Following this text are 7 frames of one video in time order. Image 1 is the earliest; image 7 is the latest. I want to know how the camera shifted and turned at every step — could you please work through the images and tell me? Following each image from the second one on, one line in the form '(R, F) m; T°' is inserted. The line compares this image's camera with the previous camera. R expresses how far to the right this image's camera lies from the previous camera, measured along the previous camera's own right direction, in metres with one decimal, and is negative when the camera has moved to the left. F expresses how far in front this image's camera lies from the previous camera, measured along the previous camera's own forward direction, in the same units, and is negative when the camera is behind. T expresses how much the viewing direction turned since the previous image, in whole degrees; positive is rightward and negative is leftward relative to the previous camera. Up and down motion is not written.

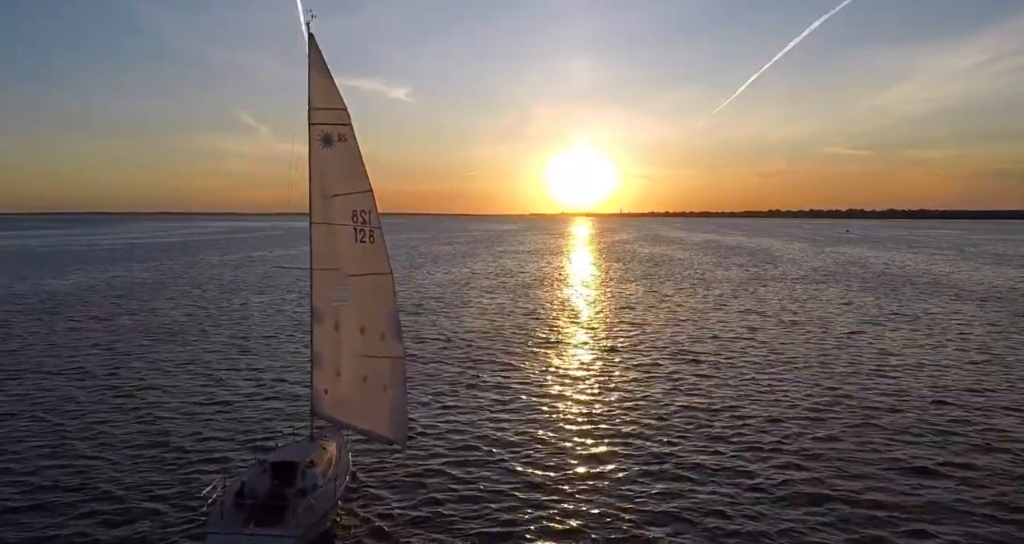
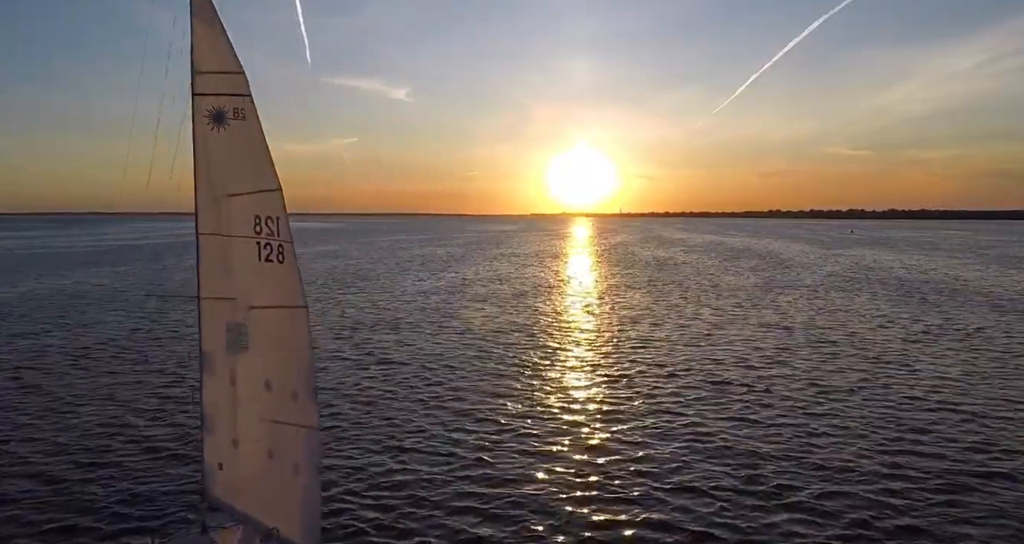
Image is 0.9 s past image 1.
(+0.4, +3.3) m; 0°
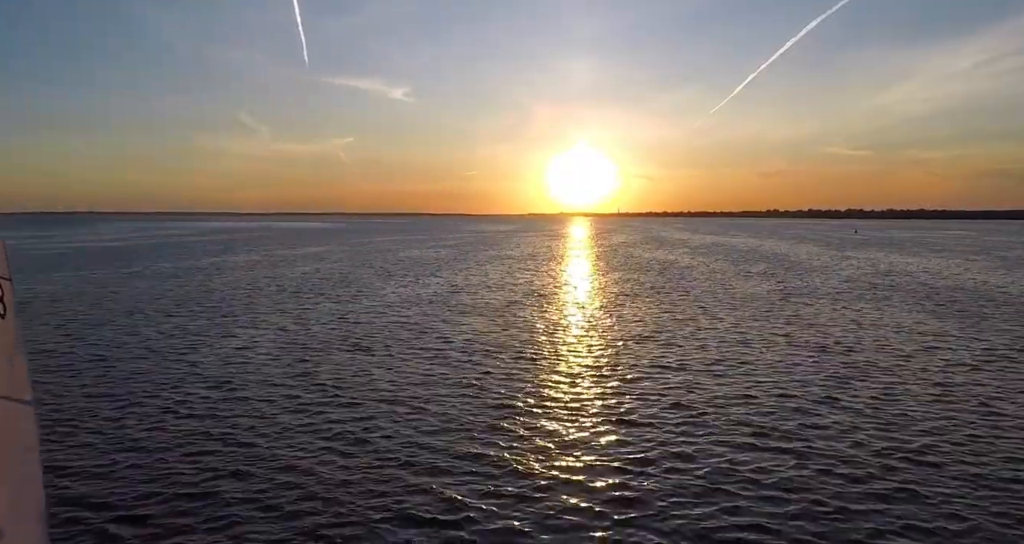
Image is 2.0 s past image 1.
(+0.5, +3.6) m; 0°
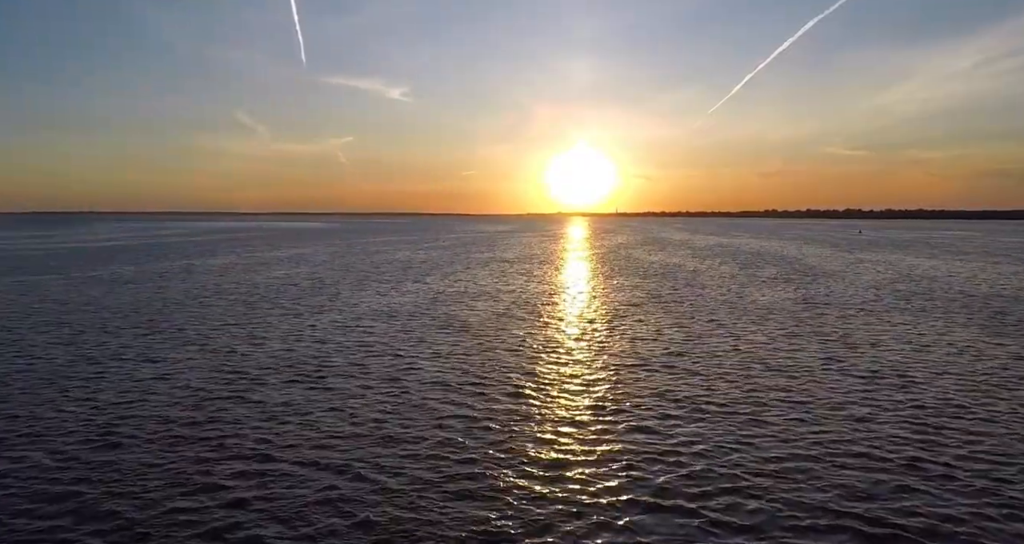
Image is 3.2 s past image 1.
(+0.6, +4.1) m; 0°
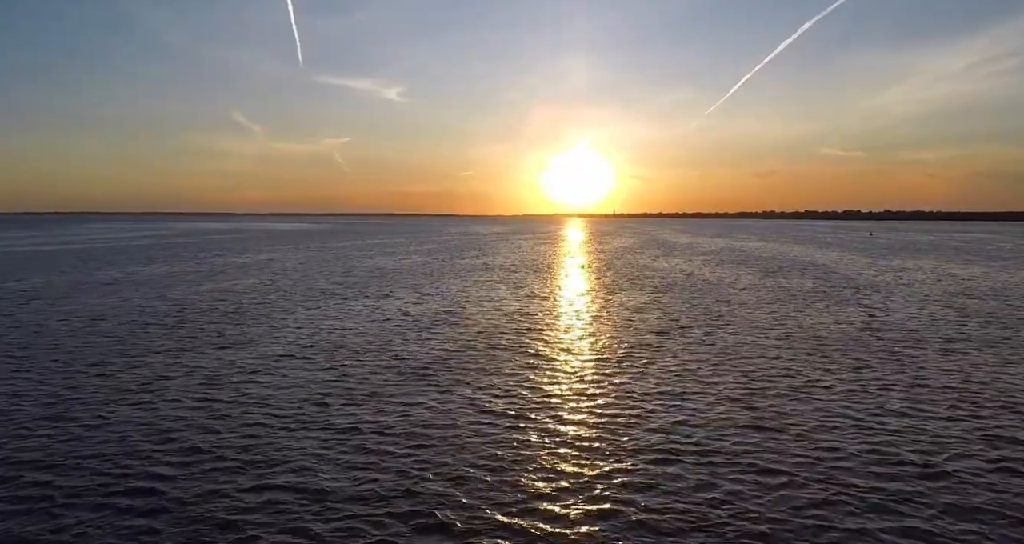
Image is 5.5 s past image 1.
(+0.6, +7.7) m; 0°
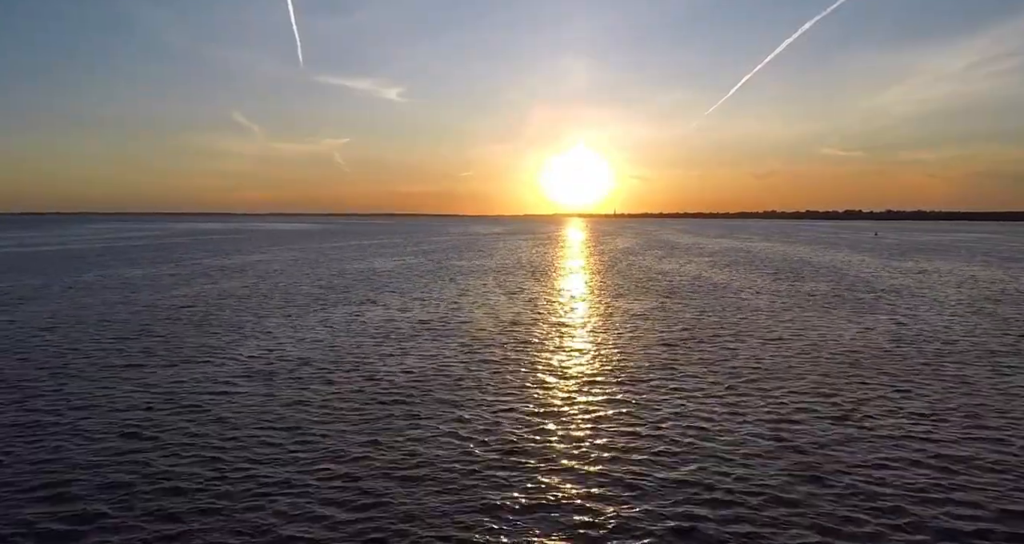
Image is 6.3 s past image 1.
(+0.2, +2.8) m; 0°
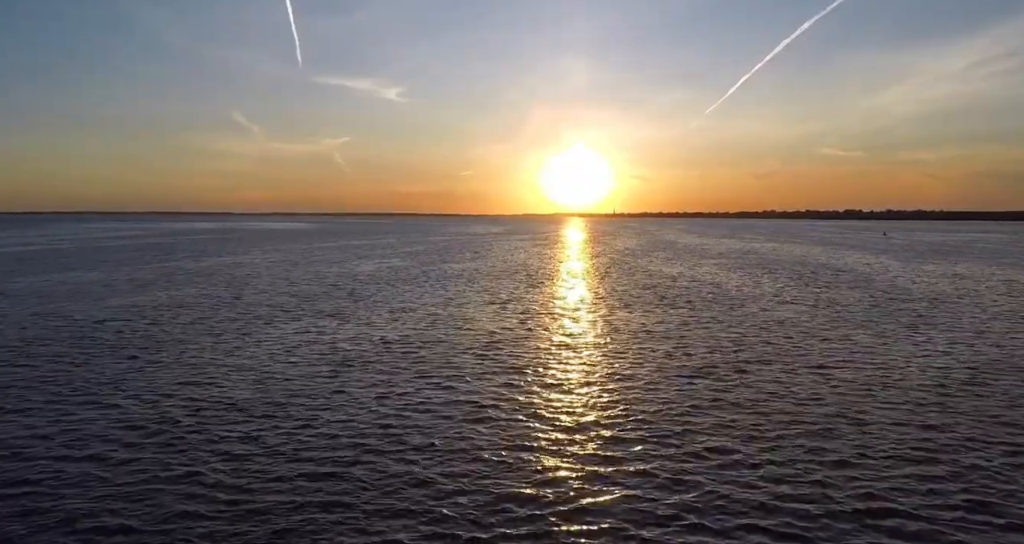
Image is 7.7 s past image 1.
(+0.4, +4.7) m; 0°
